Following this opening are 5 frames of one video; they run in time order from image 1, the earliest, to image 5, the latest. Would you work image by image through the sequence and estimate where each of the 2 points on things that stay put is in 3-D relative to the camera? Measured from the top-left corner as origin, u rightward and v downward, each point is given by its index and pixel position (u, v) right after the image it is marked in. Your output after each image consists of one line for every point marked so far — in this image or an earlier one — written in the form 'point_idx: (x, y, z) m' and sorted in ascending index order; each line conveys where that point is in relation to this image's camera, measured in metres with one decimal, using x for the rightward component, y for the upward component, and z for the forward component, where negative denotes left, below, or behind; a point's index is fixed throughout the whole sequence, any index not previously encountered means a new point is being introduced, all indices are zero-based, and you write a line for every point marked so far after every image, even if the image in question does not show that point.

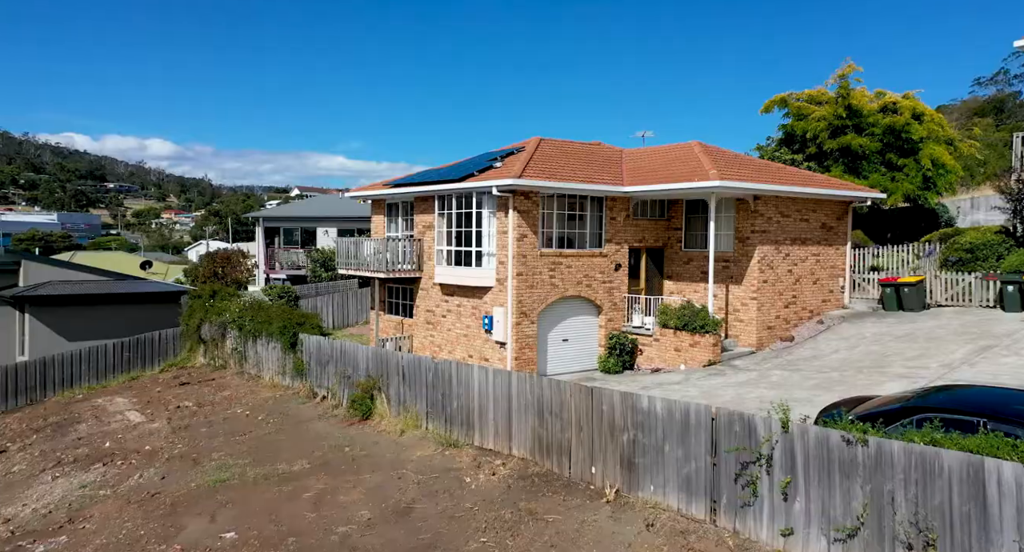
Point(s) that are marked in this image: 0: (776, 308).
0: (+6.7, -0.8, +19.5) m
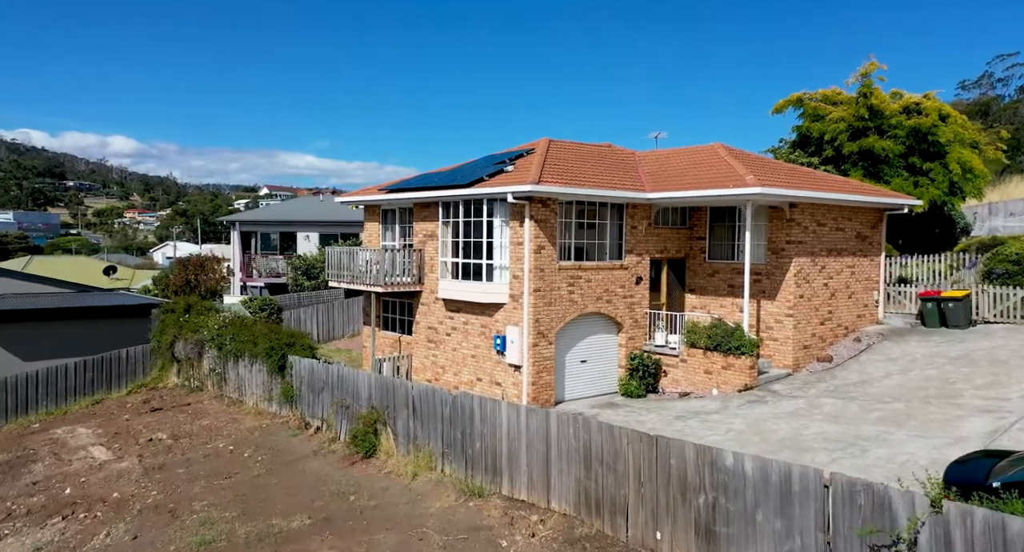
0: (+7.0, -1.2, +17.9) m
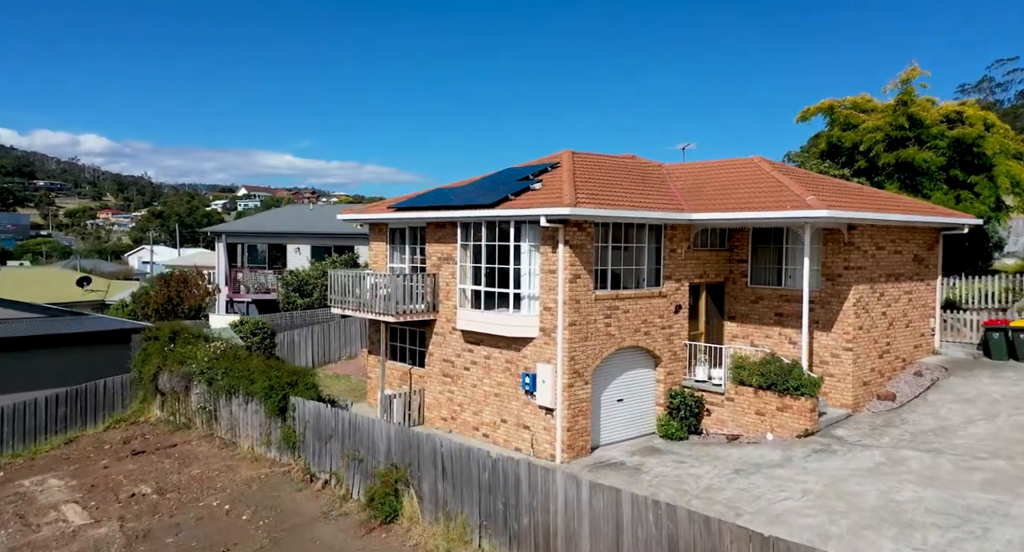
0: (+7.6, -1.8, +16.3) m
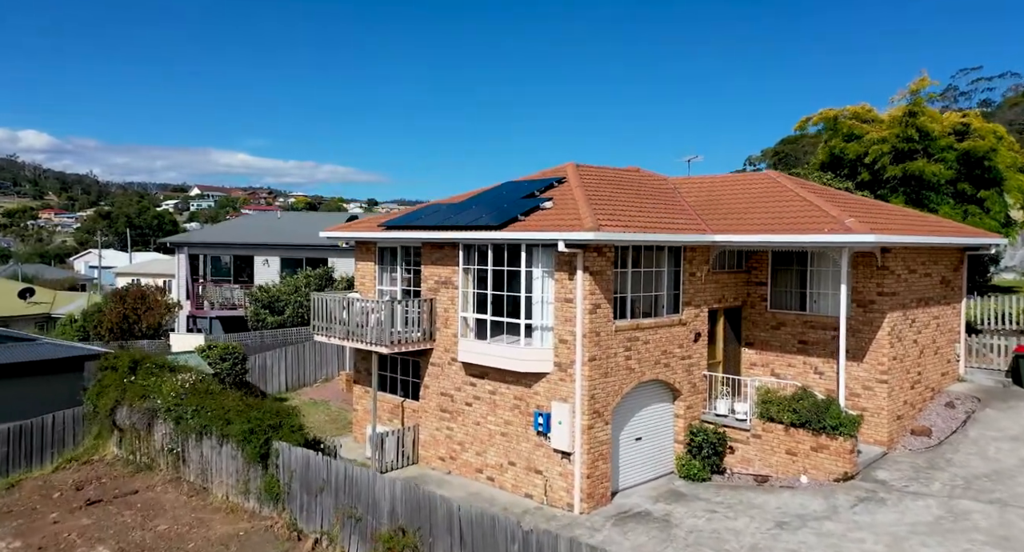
0: (+7.8, -2.3, +15.2) m
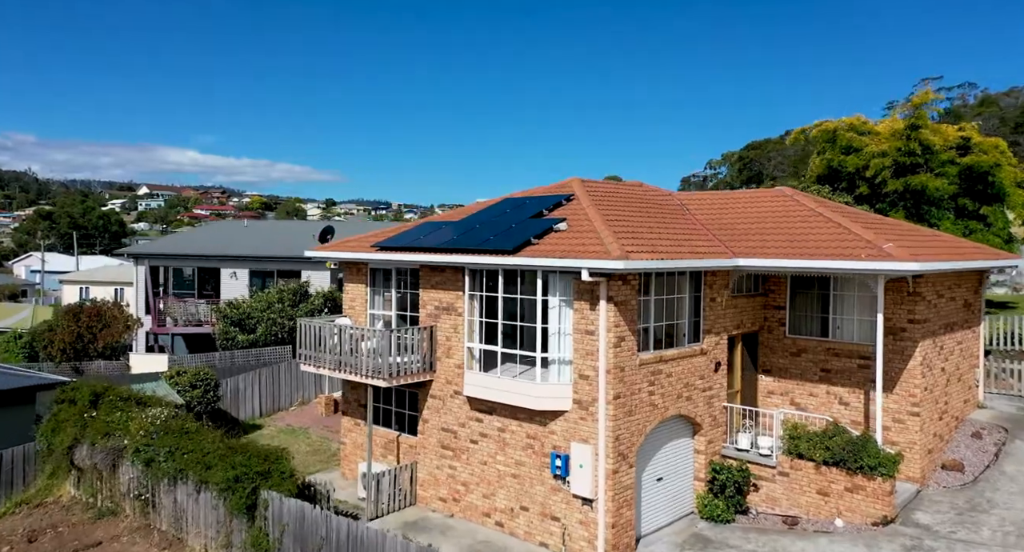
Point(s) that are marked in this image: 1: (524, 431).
0: (+8.0, -2.8, +14.4) m
1: (+0.2, -2.7, +13.4) m
